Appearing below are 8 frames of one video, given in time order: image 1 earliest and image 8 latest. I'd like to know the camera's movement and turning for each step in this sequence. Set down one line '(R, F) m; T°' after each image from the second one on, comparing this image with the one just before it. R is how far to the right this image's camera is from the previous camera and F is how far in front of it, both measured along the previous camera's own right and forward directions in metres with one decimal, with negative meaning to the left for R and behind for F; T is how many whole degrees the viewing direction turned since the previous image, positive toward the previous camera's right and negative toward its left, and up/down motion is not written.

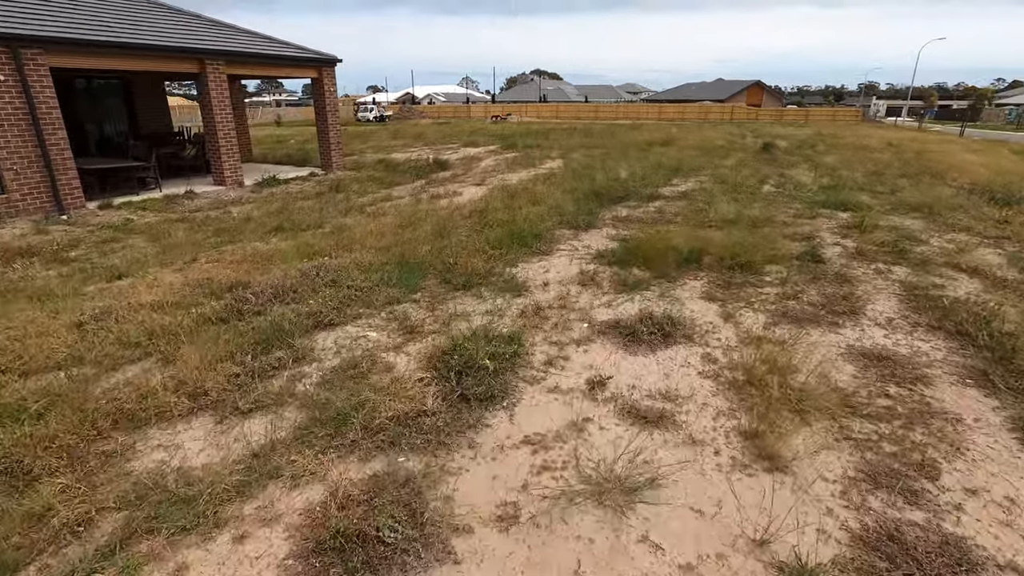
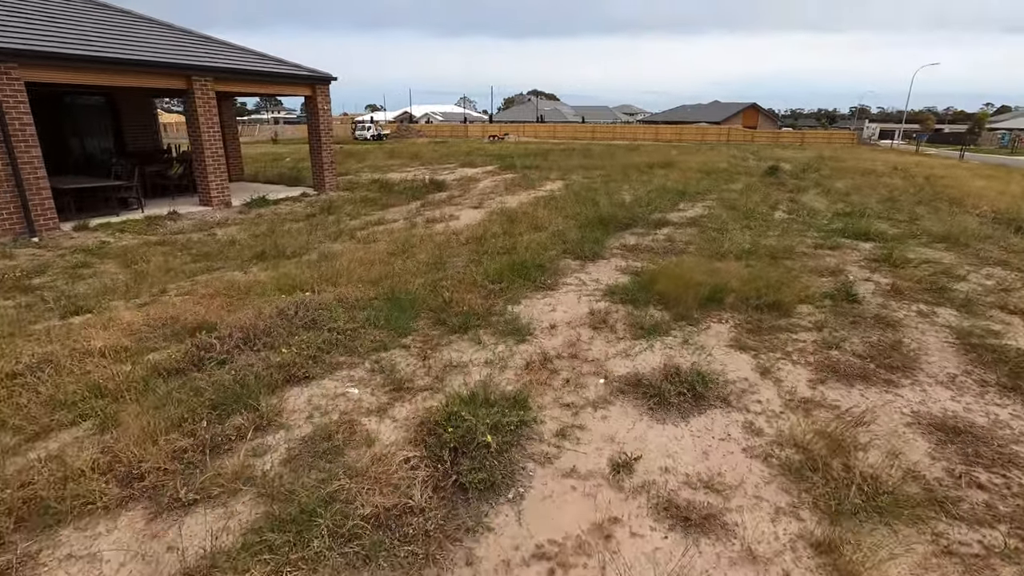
(-0.1, +0.6) m; 0°
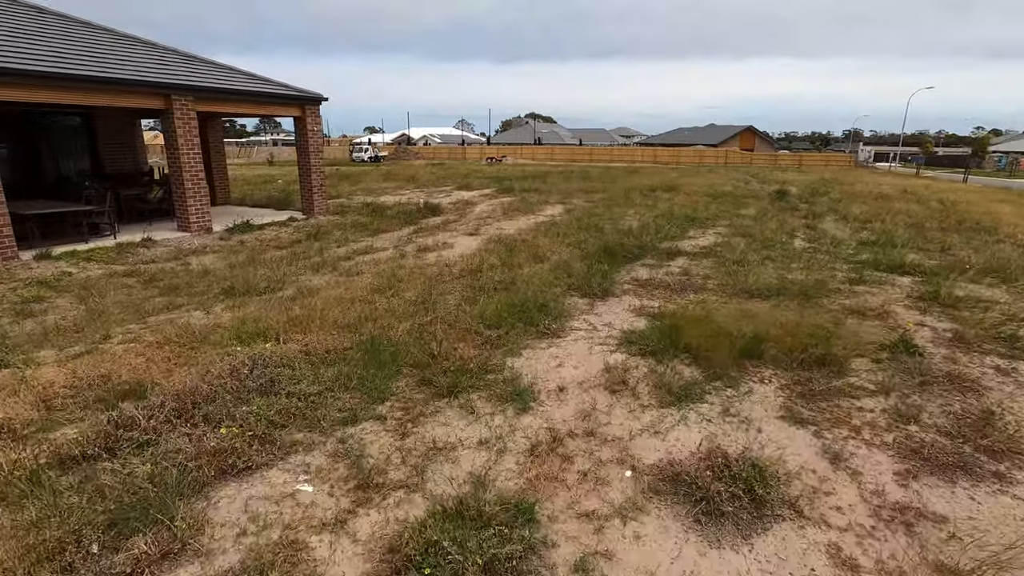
(0.0, +0.8) m; 0°
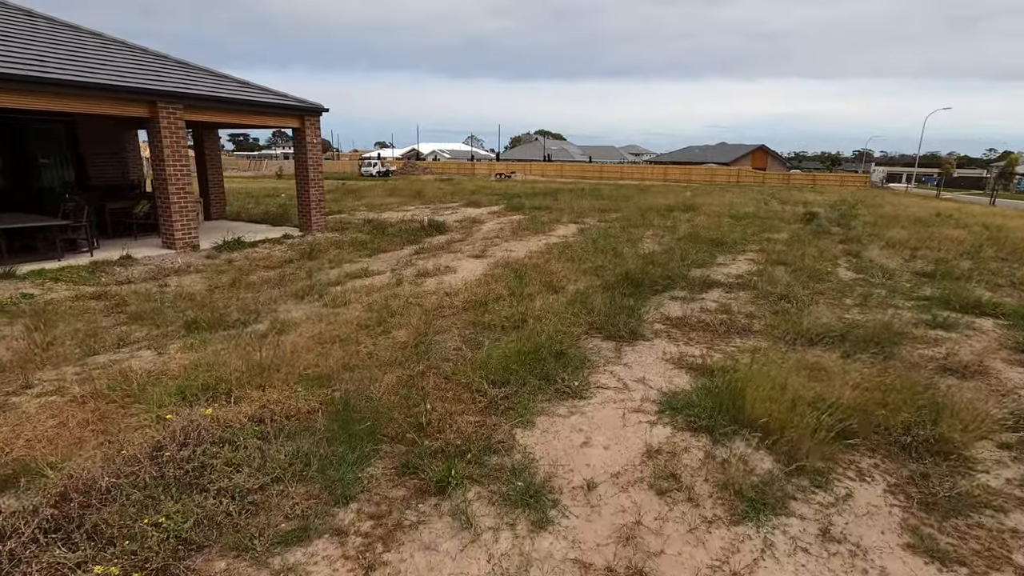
(0.0, +1.0) m; -1°
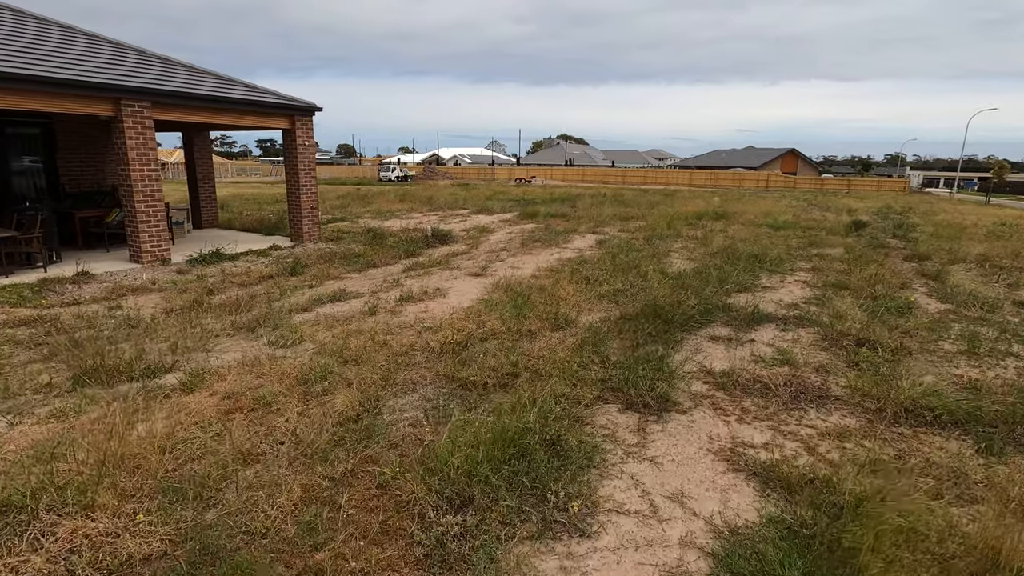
(+0.3, +1.5) m; -2°
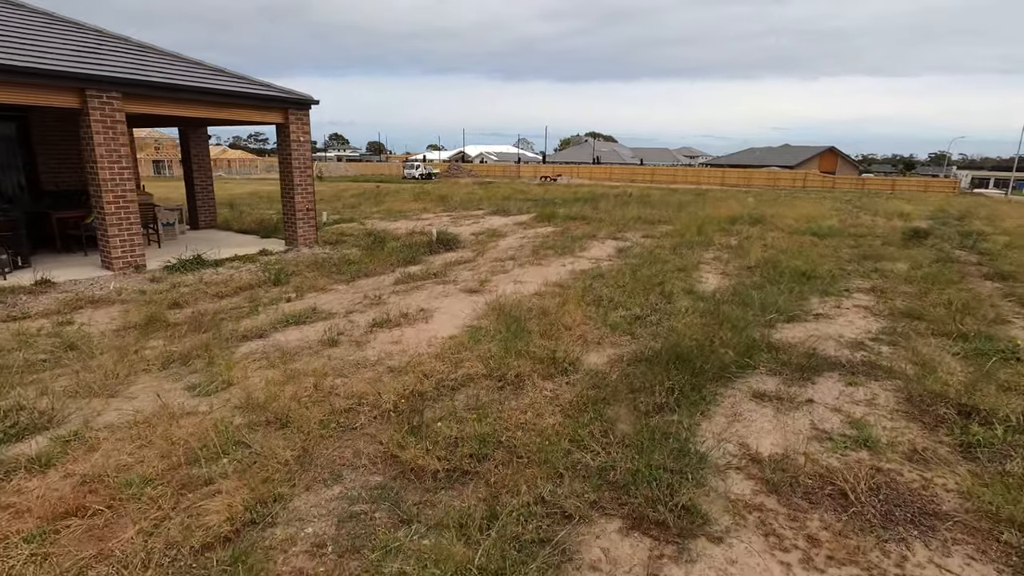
(+0.4, +1.2) m; -3°
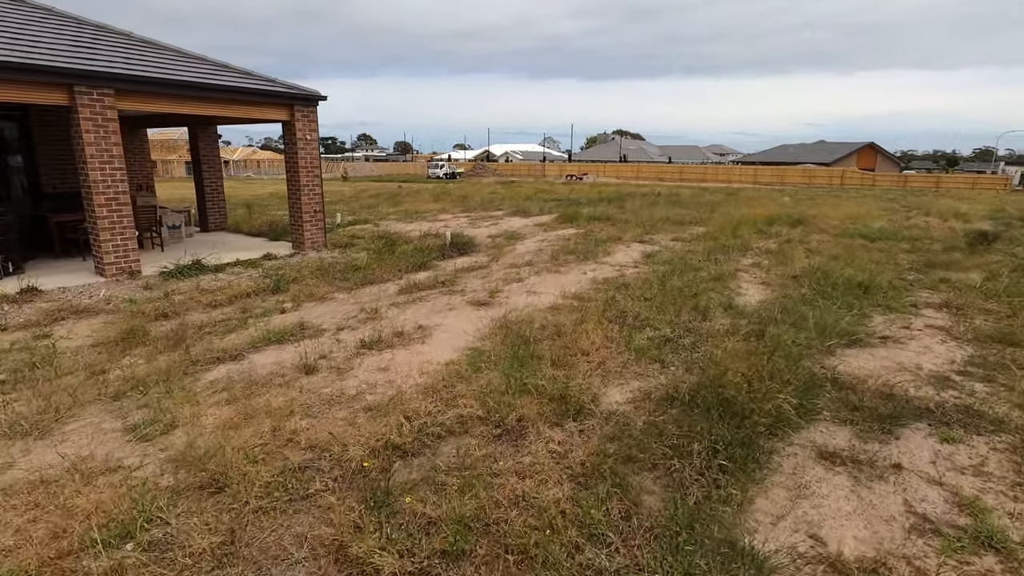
(+0.2, +0.8) m; -3°
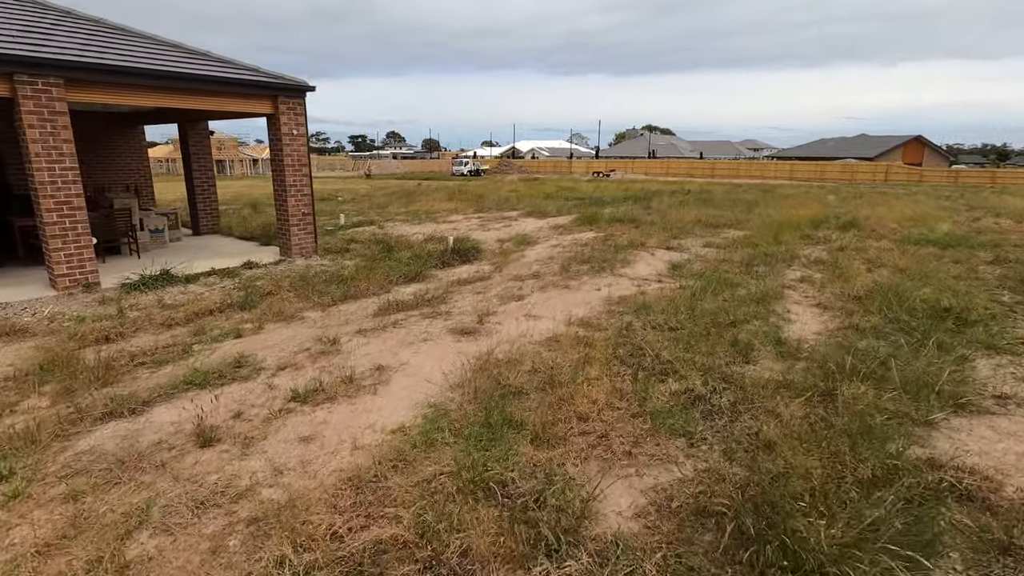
(+0.4, +1.3) m; -3°
